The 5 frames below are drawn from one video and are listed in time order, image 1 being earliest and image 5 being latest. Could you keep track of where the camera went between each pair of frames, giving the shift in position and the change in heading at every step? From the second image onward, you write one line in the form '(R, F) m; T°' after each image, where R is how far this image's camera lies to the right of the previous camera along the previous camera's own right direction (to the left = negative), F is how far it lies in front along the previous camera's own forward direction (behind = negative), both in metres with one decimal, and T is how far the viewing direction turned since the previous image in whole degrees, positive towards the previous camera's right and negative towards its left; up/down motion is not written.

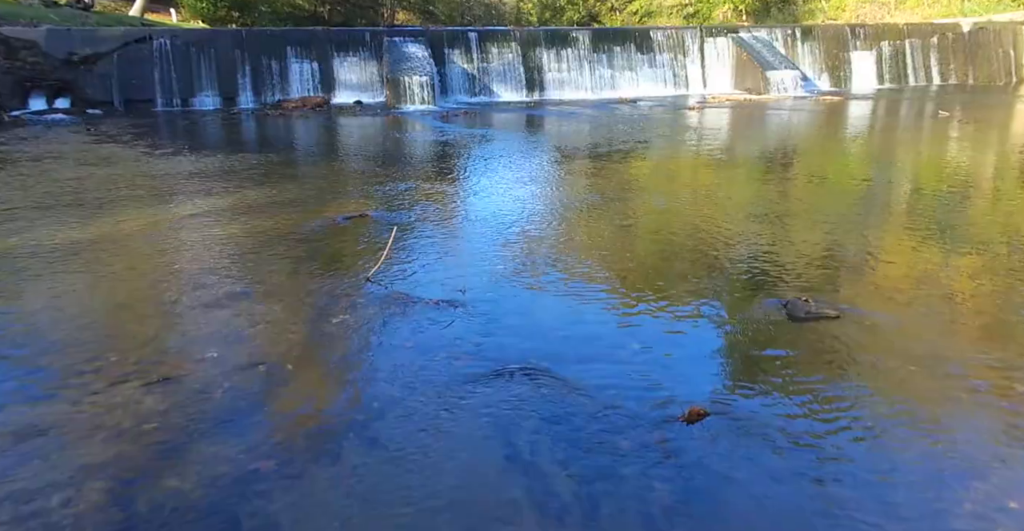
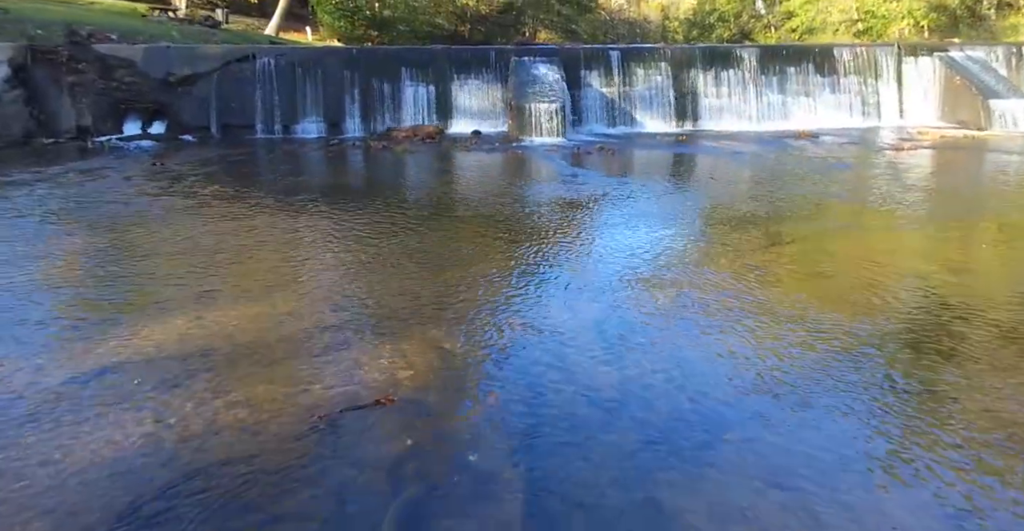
(-0.2, +3.3) m; -10°
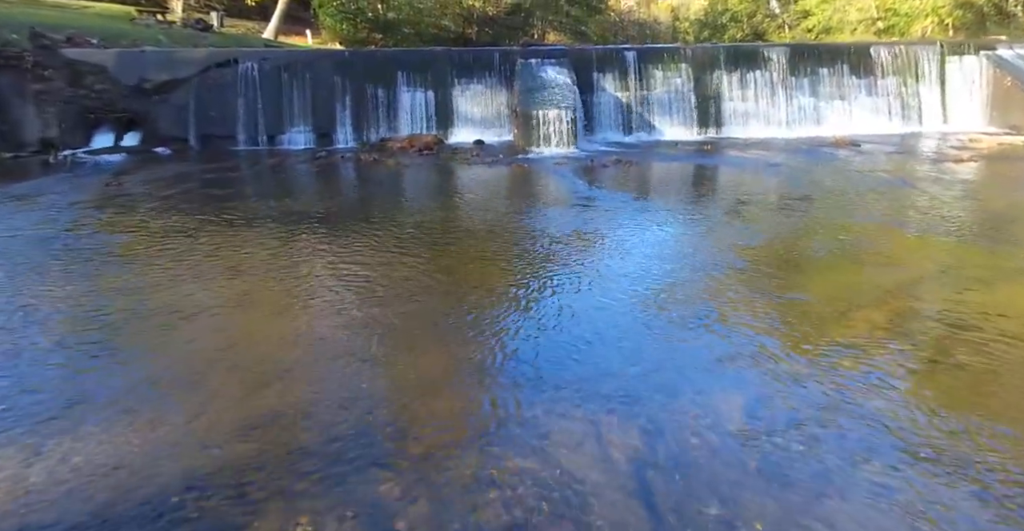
(+0.1, +1.6) m; -1°
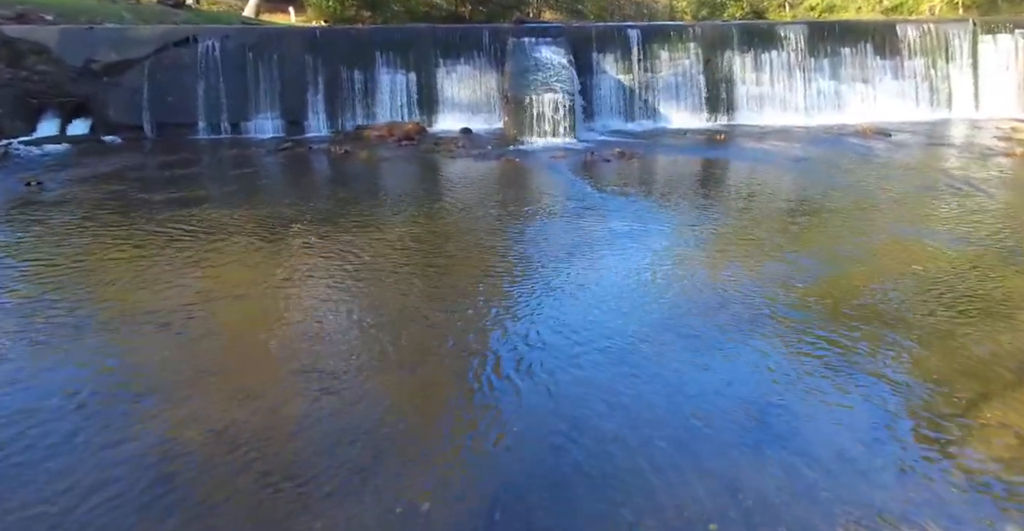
(+0.1, +1.5) m; 0°
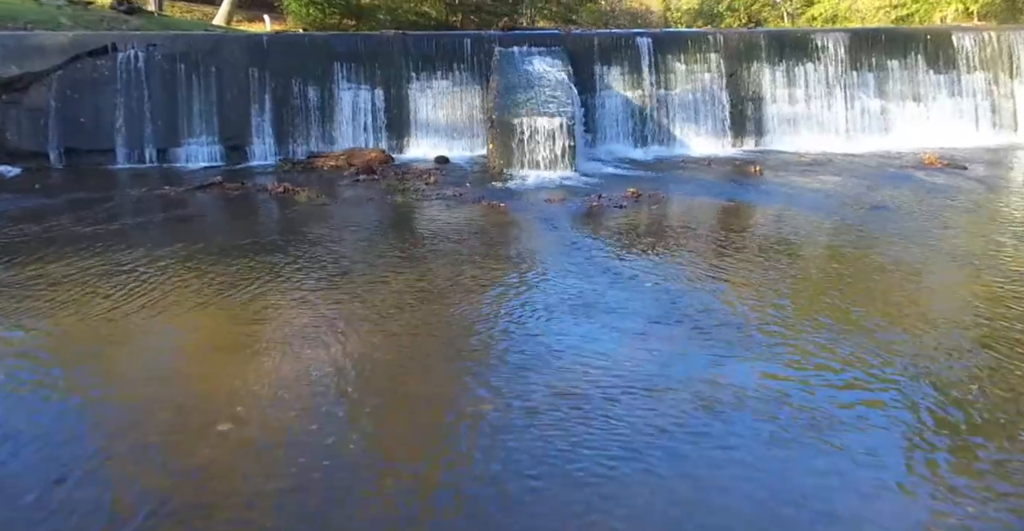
(+0.1, +2.6) m; +1°
